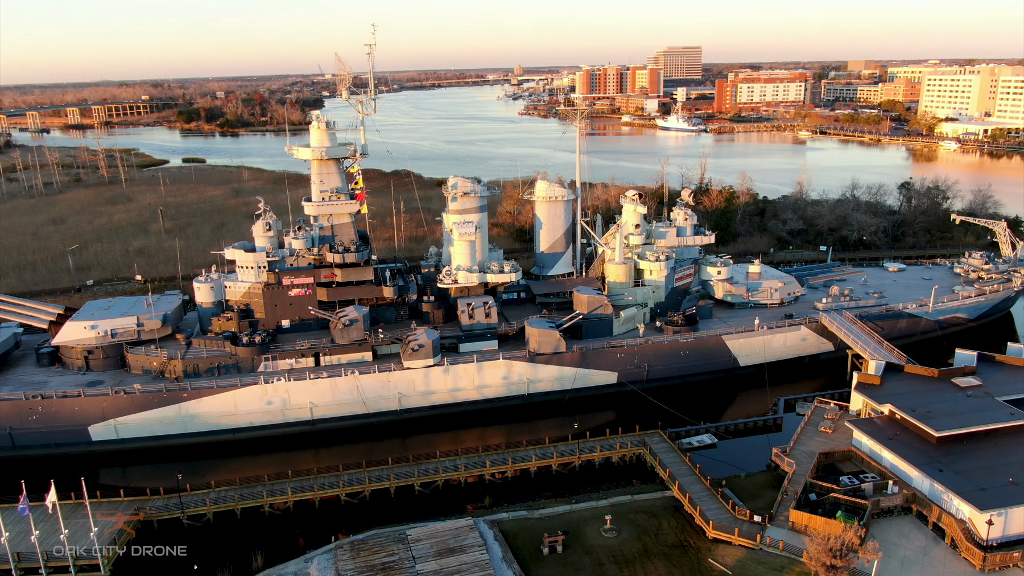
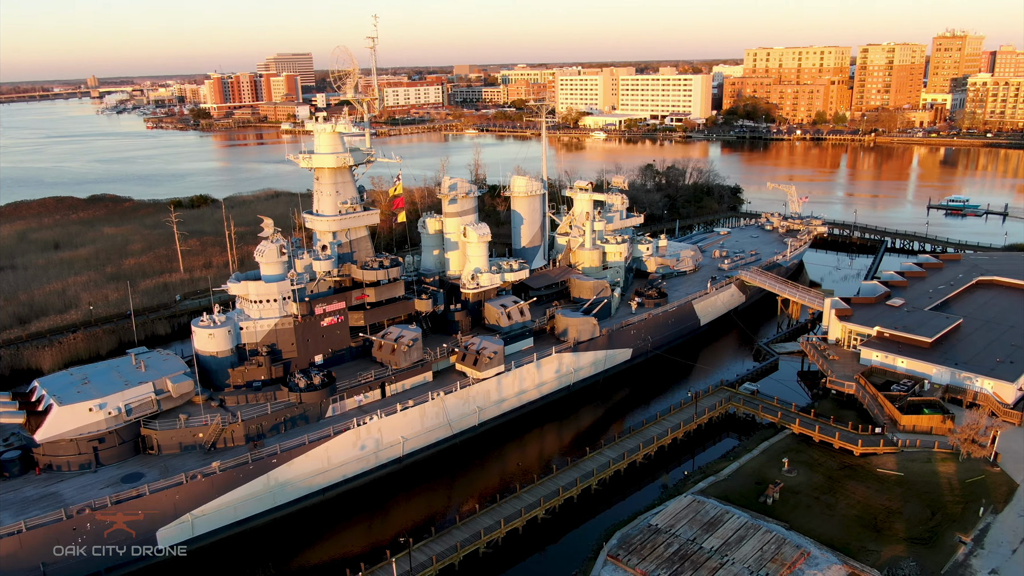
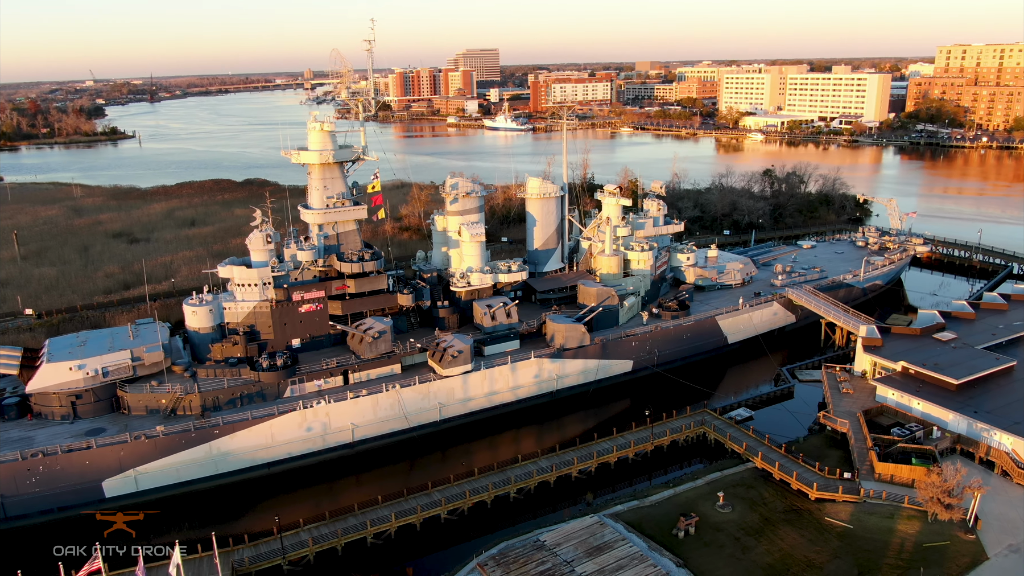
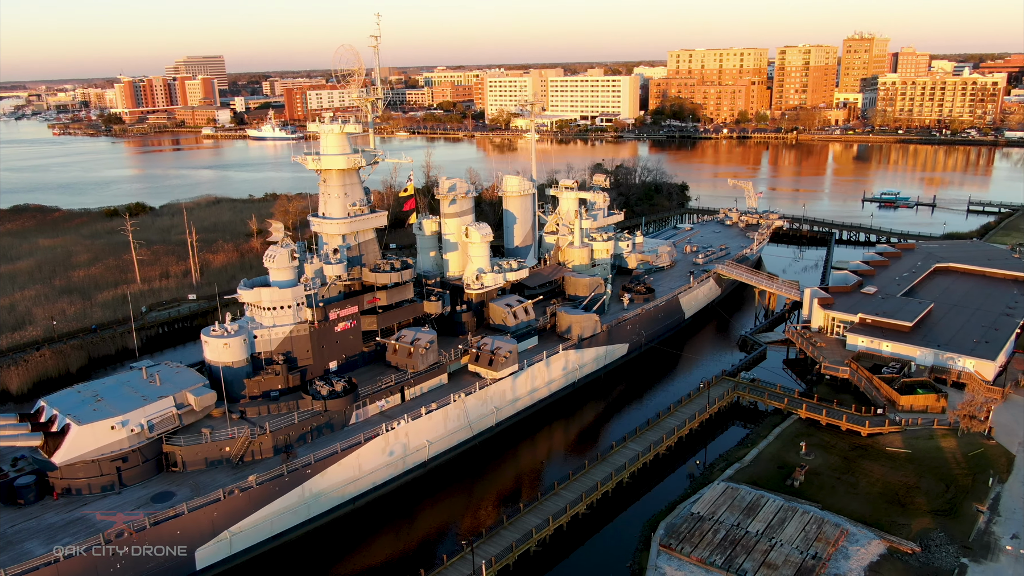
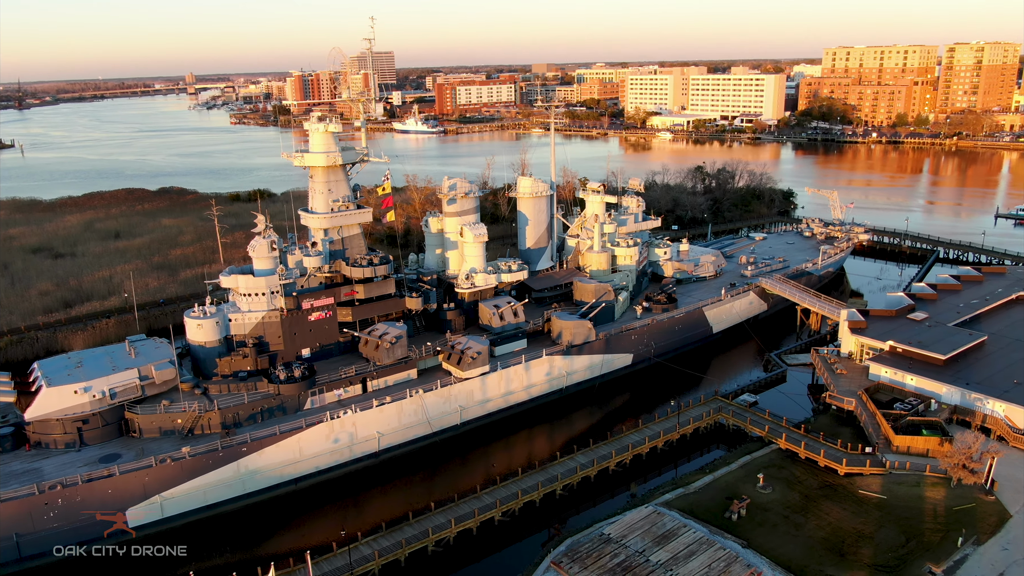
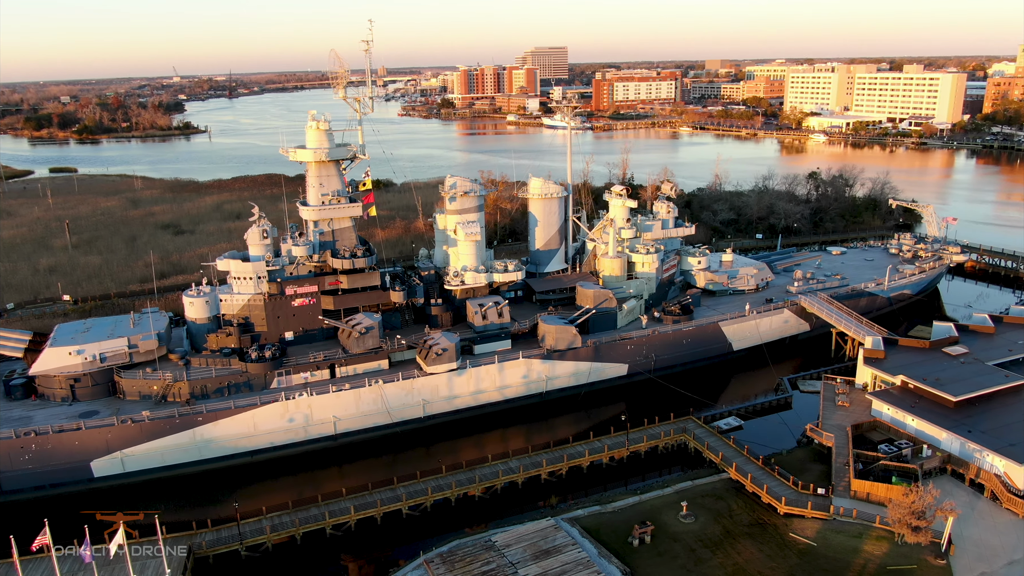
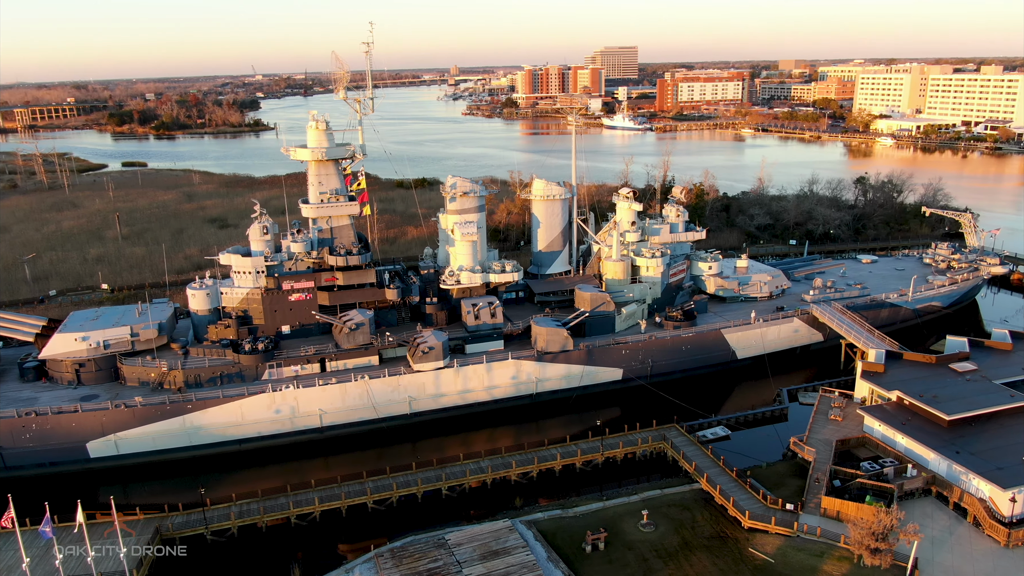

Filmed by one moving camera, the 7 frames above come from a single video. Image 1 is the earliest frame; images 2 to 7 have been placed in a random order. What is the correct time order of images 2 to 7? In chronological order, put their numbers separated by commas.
7, 6, 3, 5, 2, 4
